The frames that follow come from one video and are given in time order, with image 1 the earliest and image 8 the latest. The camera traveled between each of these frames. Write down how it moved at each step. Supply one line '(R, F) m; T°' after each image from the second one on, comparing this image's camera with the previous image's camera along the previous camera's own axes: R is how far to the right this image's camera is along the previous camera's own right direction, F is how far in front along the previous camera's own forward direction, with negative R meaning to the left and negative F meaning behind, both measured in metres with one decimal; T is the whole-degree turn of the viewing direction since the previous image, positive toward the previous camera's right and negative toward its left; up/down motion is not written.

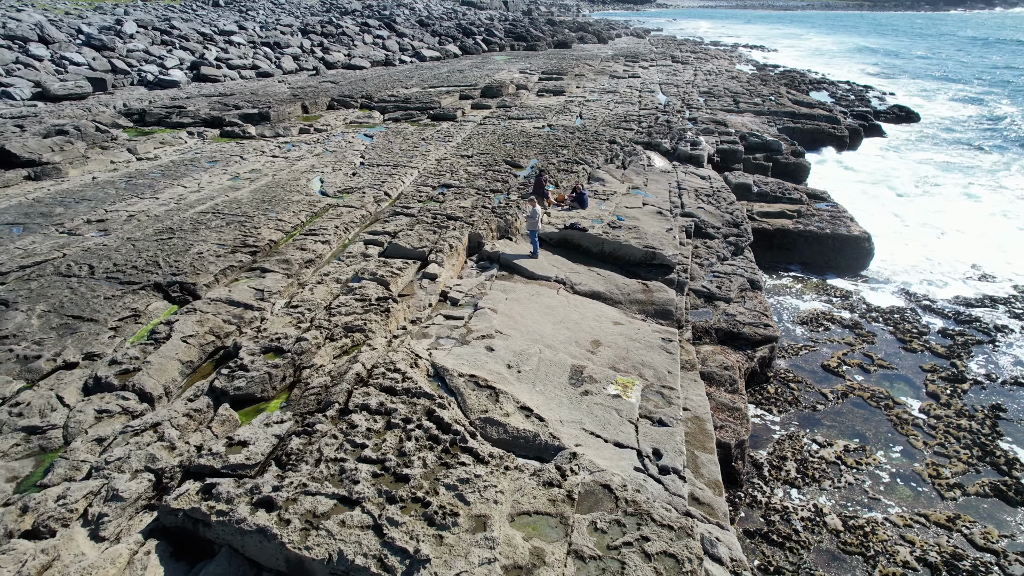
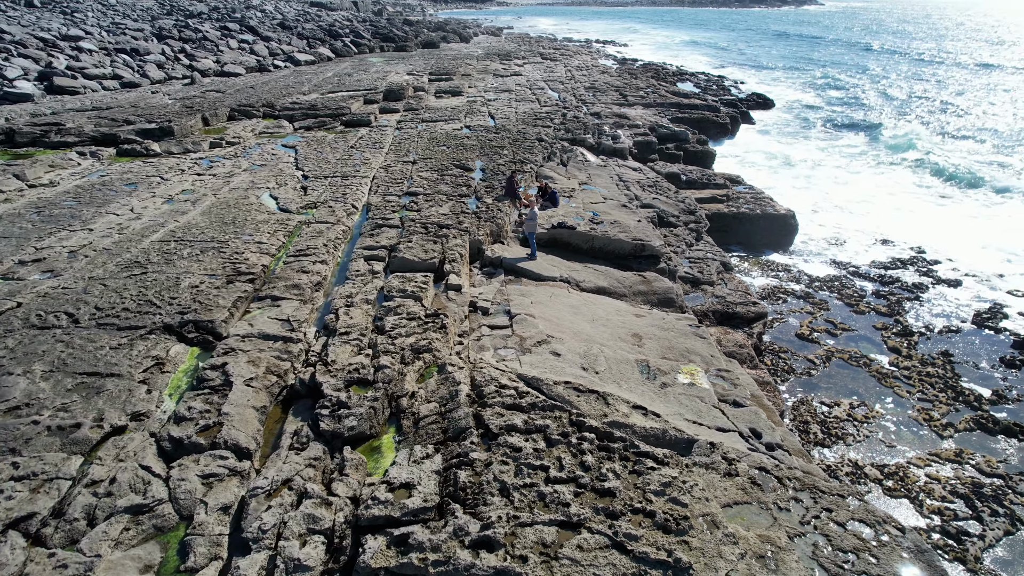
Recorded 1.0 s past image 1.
(-2.1, +0.3) m; +12°
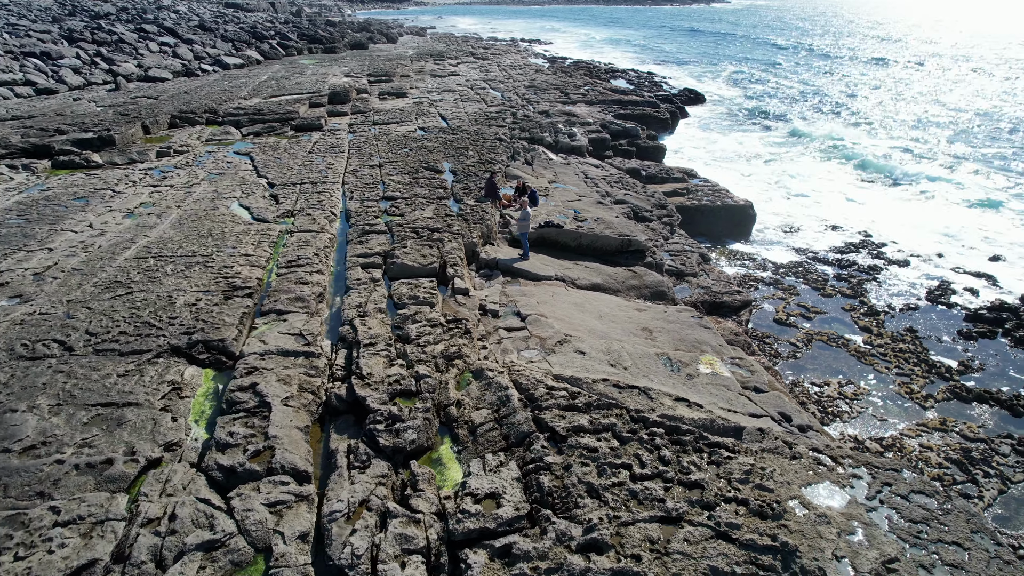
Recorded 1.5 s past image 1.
(-1.0, +0.1) m; +6°
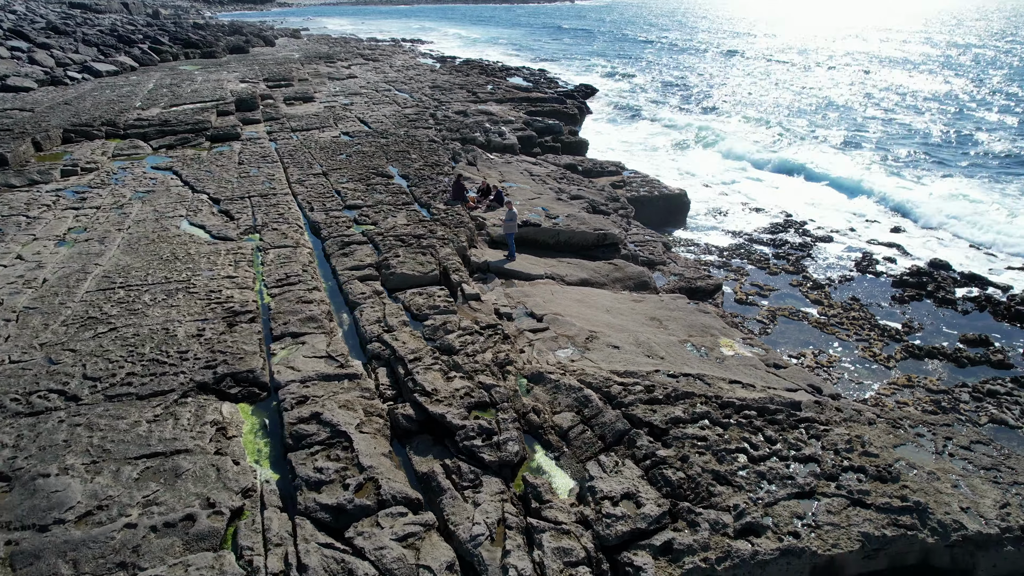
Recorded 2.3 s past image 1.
(-1.5, +0.2) m; +10°
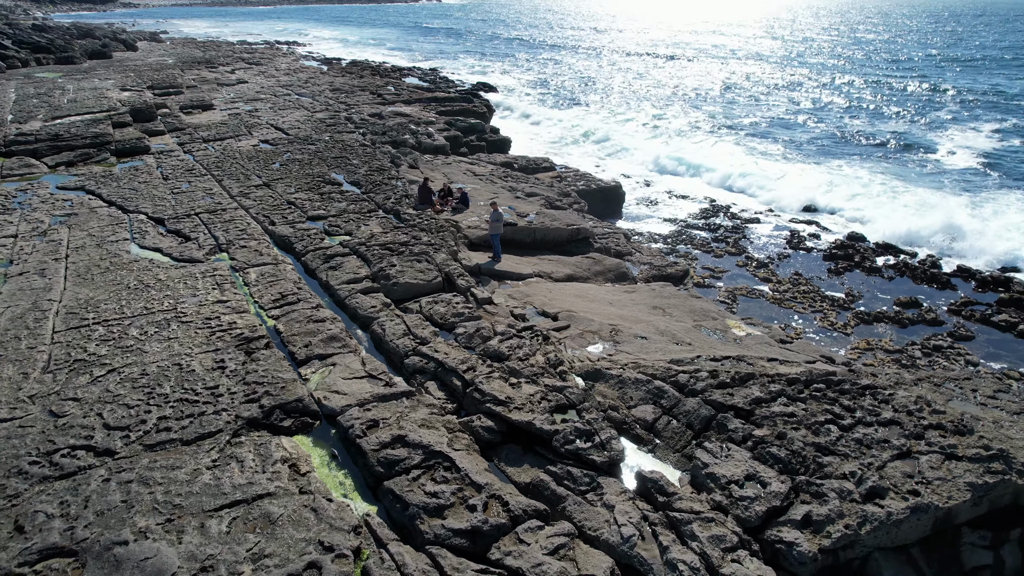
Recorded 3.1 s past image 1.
(-1.5, +0.2) m; +10°
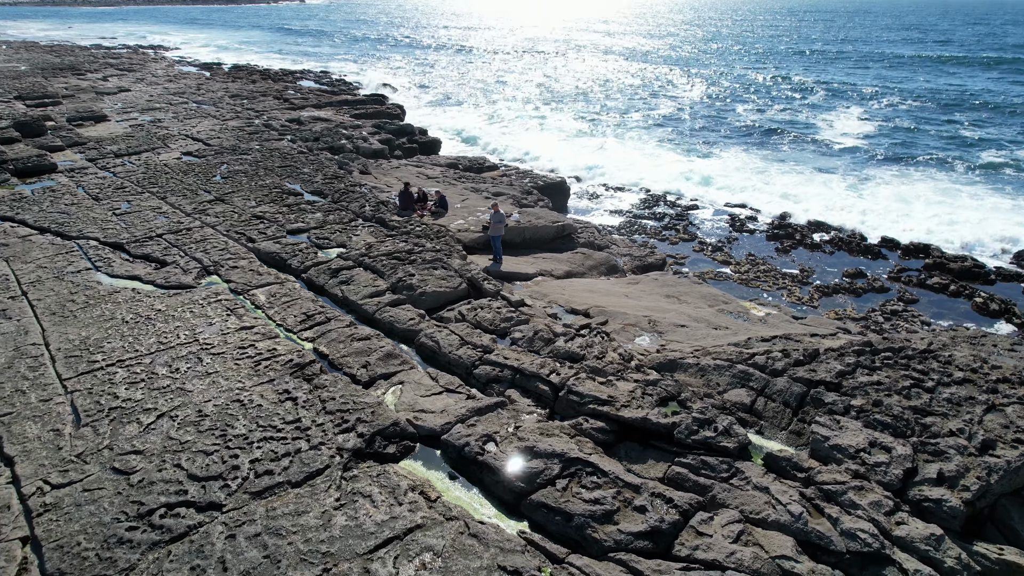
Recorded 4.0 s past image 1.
(-1.7, +0.2) m; +10°
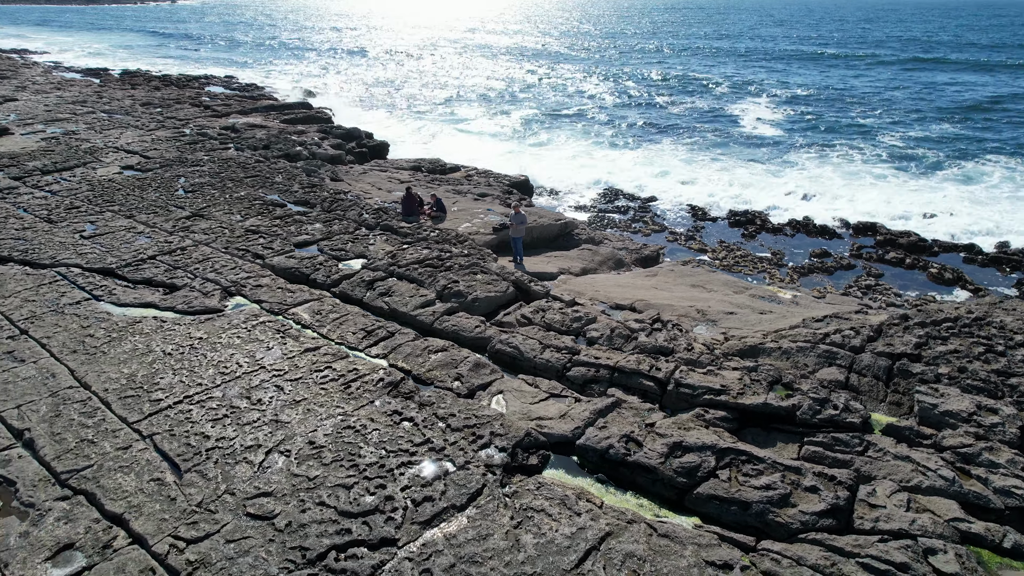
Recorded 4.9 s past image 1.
(-1.8, +0.2) m; +8°
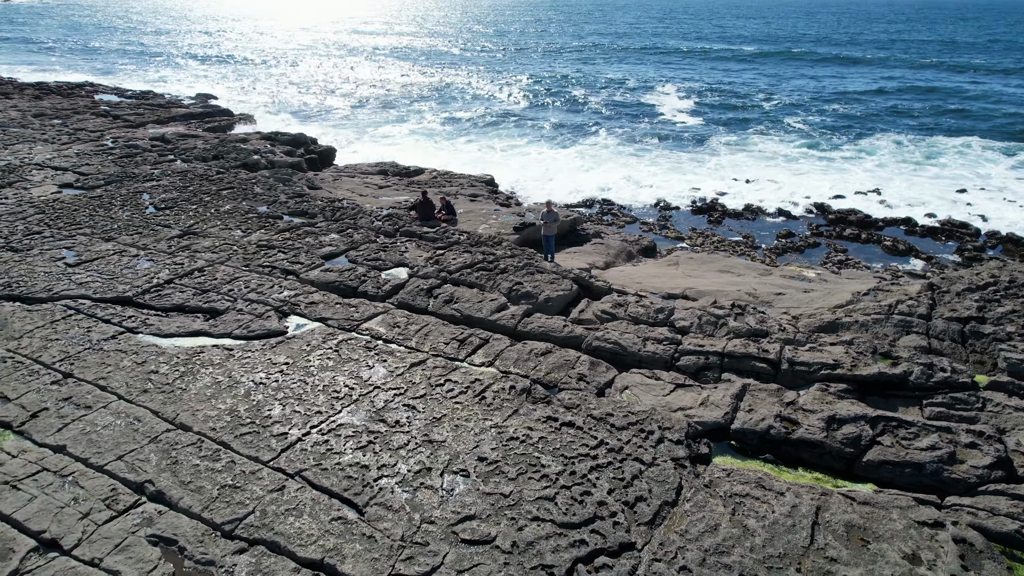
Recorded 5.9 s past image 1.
(-2.0, +0.2) m; +9°
